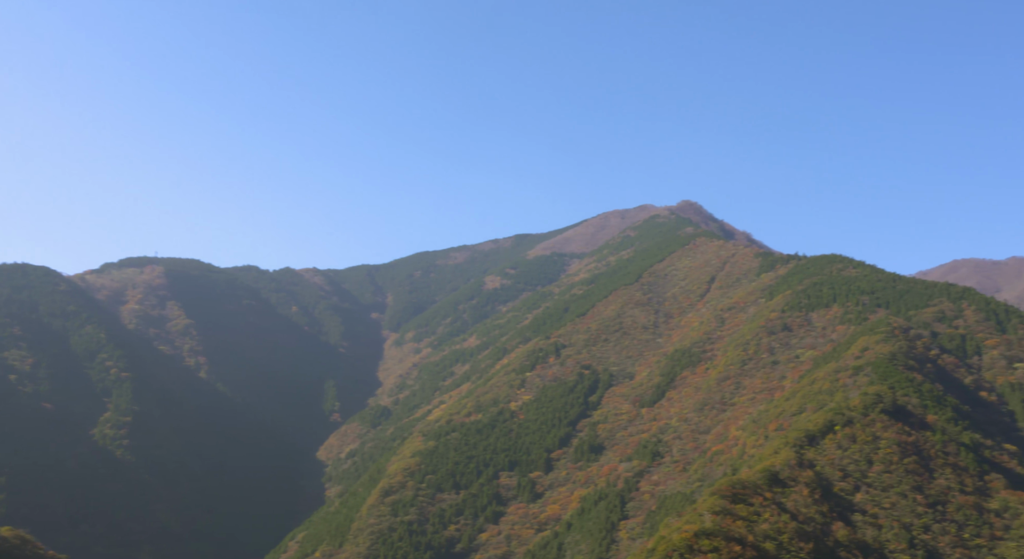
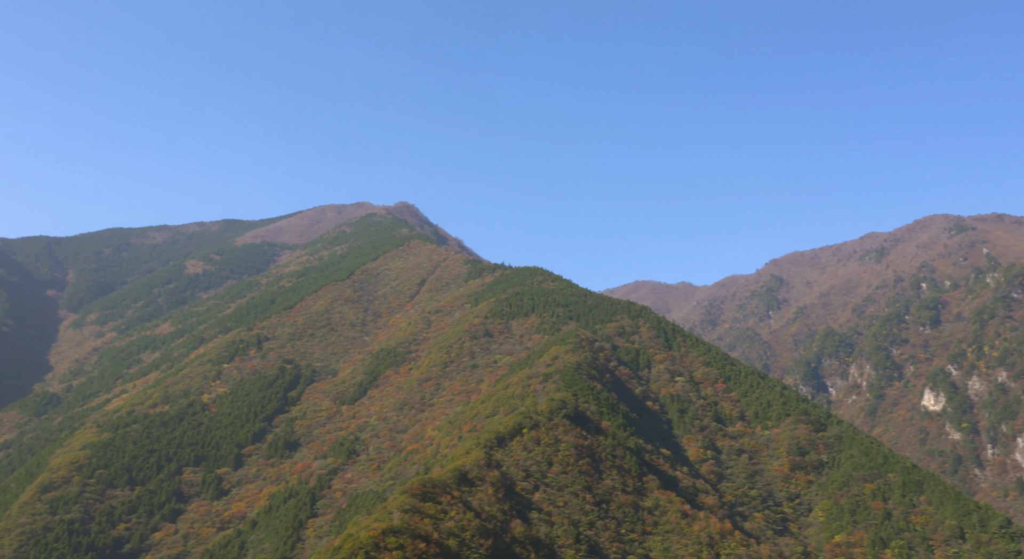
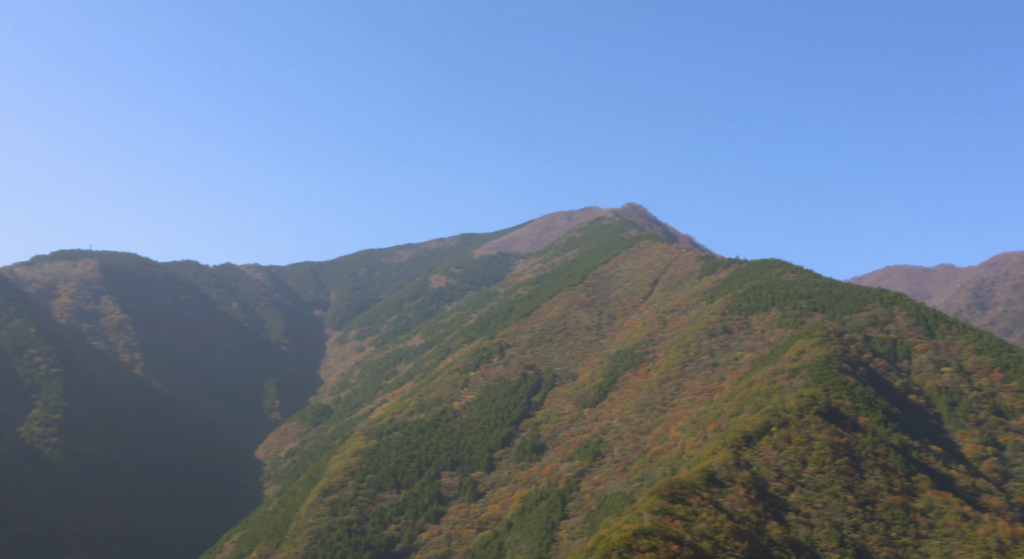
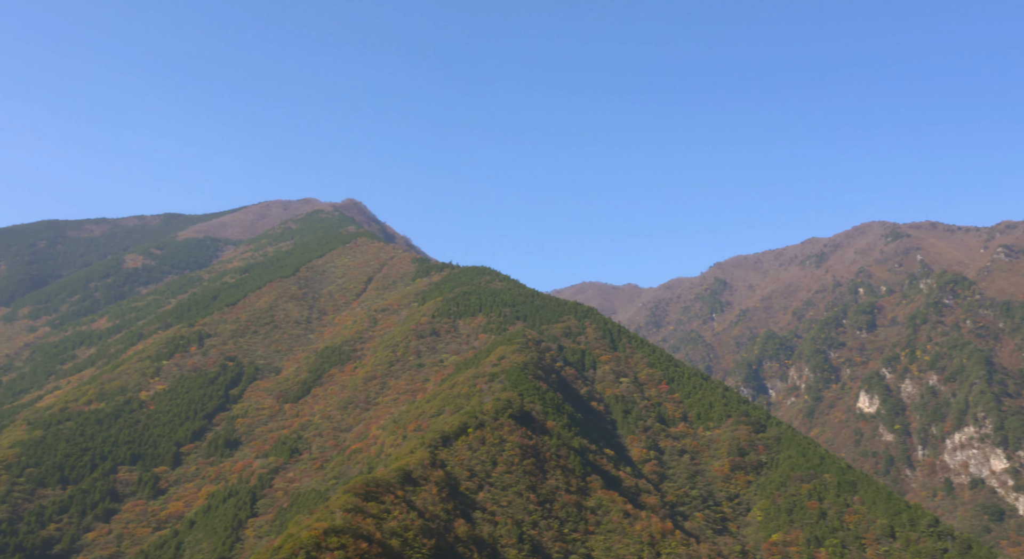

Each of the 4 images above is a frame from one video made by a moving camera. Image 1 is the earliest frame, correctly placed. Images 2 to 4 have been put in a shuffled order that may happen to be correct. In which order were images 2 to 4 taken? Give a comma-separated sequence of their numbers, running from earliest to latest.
3, 2, 4
